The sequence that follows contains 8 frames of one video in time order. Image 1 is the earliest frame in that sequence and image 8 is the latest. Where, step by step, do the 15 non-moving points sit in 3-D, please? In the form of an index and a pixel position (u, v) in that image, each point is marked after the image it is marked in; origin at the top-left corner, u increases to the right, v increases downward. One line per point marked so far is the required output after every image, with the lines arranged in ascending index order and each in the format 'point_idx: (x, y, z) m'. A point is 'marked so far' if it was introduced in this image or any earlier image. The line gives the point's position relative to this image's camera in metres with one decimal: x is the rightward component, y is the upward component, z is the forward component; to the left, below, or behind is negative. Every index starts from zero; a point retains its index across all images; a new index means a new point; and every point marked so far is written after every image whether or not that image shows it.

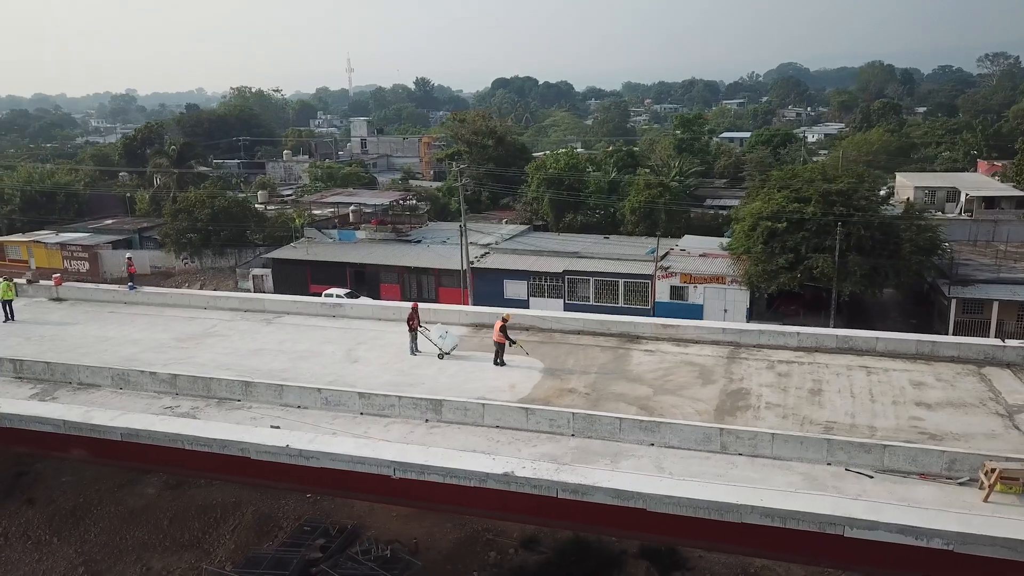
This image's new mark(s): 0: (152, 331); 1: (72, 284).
0: (-6.7, -0.8, +15.3) m
1: (-9.7, +0.1, +18.0) m
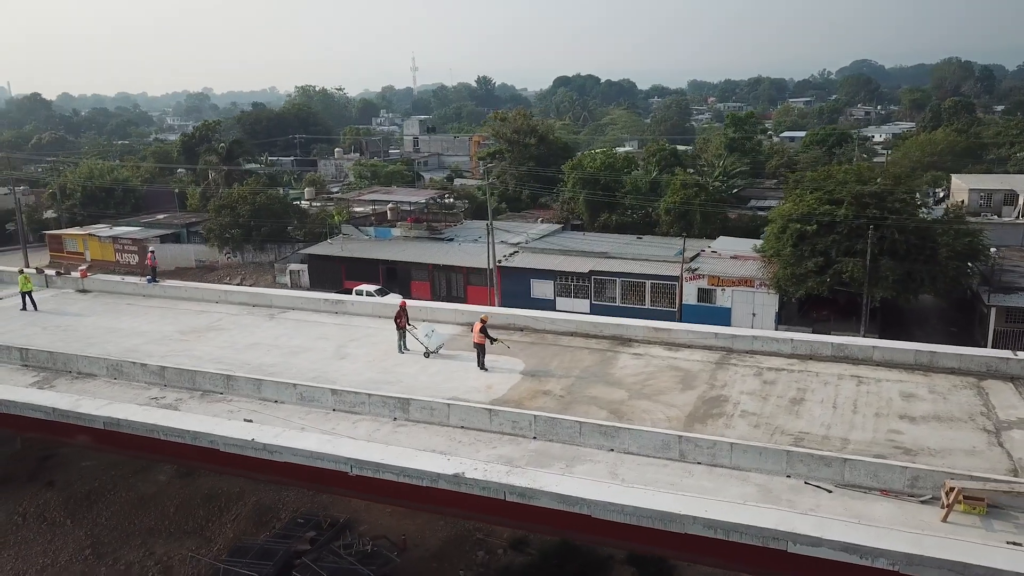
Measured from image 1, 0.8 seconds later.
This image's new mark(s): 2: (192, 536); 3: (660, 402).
0: (-6.8, -0.7, +15.8) m
1: (-9.5, +0.2, +18.7) m
2: (-6.0, -4.6, +15.3) m
3: (+2.0, -1.6, +11.3) m
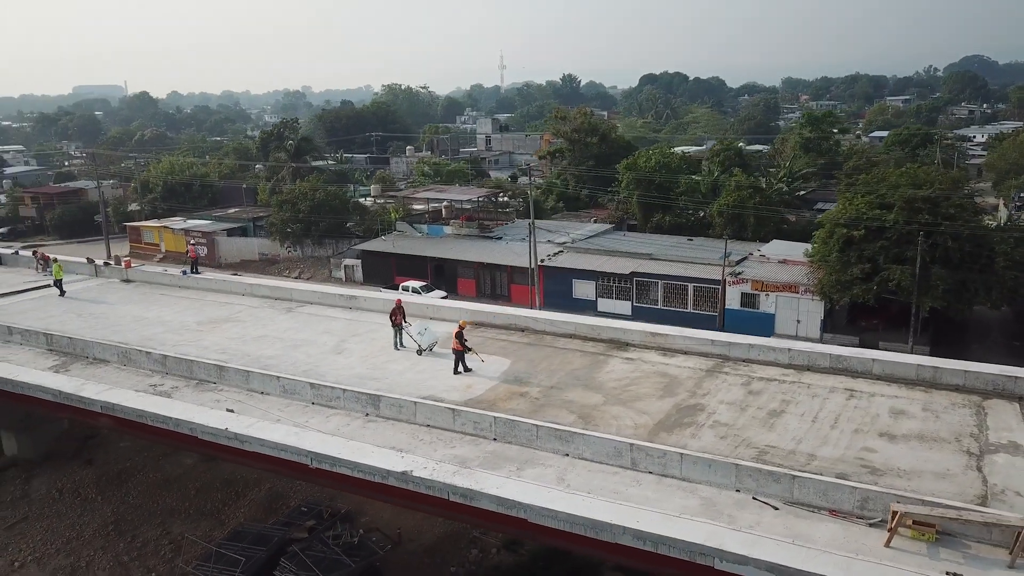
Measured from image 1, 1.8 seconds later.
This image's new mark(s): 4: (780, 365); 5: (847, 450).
0: (-6.6, -0.5, +16.5) m
1: (-9.0, +0.5, +19.7) m
2: (-6.0, -4.5, +16.0) m
3: (+1.7, -1.6, +11.1) m
4: (+4.2, -1.2, +12.7) m
5: (+4.0, -1.9, +9.7) m
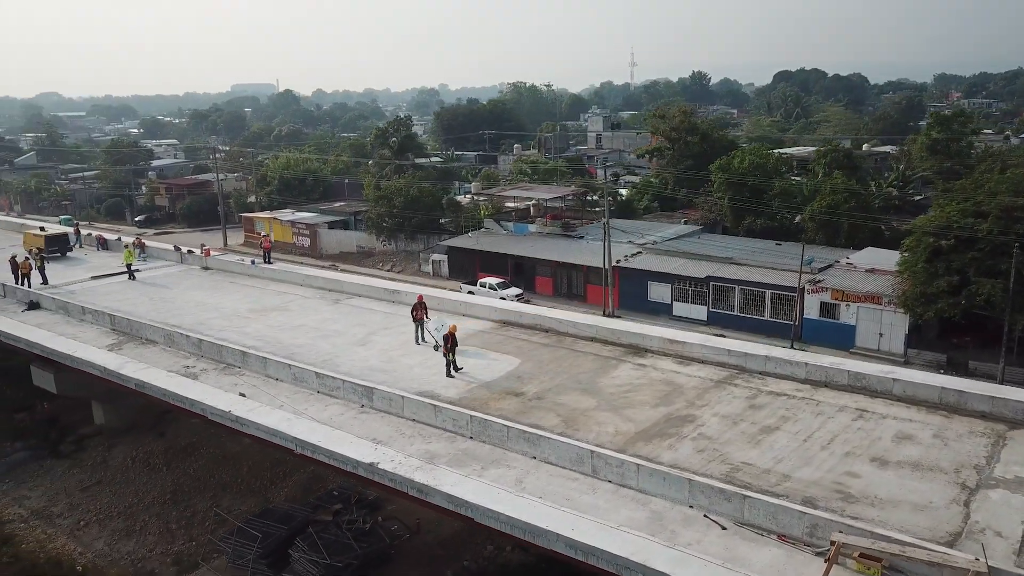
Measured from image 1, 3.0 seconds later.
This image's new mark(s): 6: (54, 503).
0: (-5.8, -0.3, +17.5) m
1: (-7.6, +0.8, +21.0) m
2: (-5.4, -4.3, +16.9) m
3: (+1.5, -1.7, +10.9) m
4: (+4.2, -1.4, +12.0) m
5: (+3.6, -2.1, +9.1) m
6: (-9.8, -4.6, +17.3) m
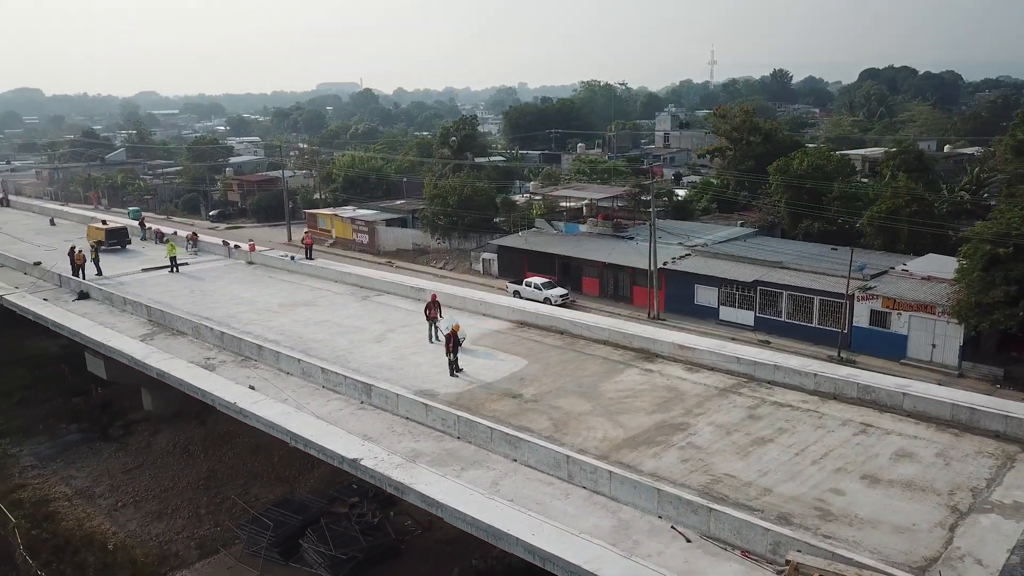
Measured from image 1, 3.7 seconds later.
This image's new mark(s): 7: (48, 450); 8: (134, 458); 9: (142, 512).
0: (-5.2, -0.2, +18.0) m
1: (-6.7, +1.0, +21.7) m
2: (-5.0, -4.2, +17.4) m
3: (+1.4, -1.8, +10.8) m
4: (+4.2, -1.5, +11.6) m
5: (+3.3, -2.2, +8.8) m
6: (-9.3, -4.4, +18.2) m
7: (-11.4, -4.0, +19.9) m
8: (-9.0, -4.0, +19.3) m
9: (-7.6, -4.6, +16.8) m
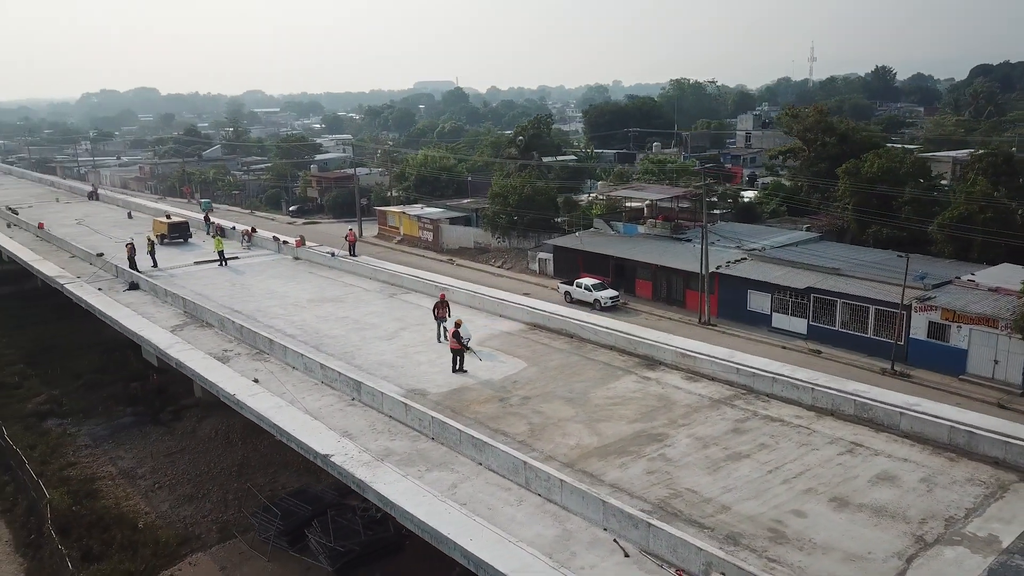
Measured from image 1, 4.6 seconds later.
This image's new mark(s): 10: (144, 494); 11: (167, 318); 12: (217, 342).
0: (-4.7, -0.1, +18.5) m
1: (-5.6, +1.1, +22.3) m
2: (-4.6, -4.1, +17.9) m
3: (+1.1, -1.8, +10.6) m
4: (+4.0, -1.6, +11.1) m
5: (+2.7, -2.3, +8.4) m
6: (-8.8, -4.2, +19.2) m
7: (-10.6, -3.7, +21.1) m
8: (-8.3, -3.8, +20.3) m
9: (-7.3, -4.5, +17.6) m
10: (-8.0, -4.5, +17.6) m
11: (-7.1, -0.6, +16.8) m
12: (-5.4, -1.0, +15.0) m
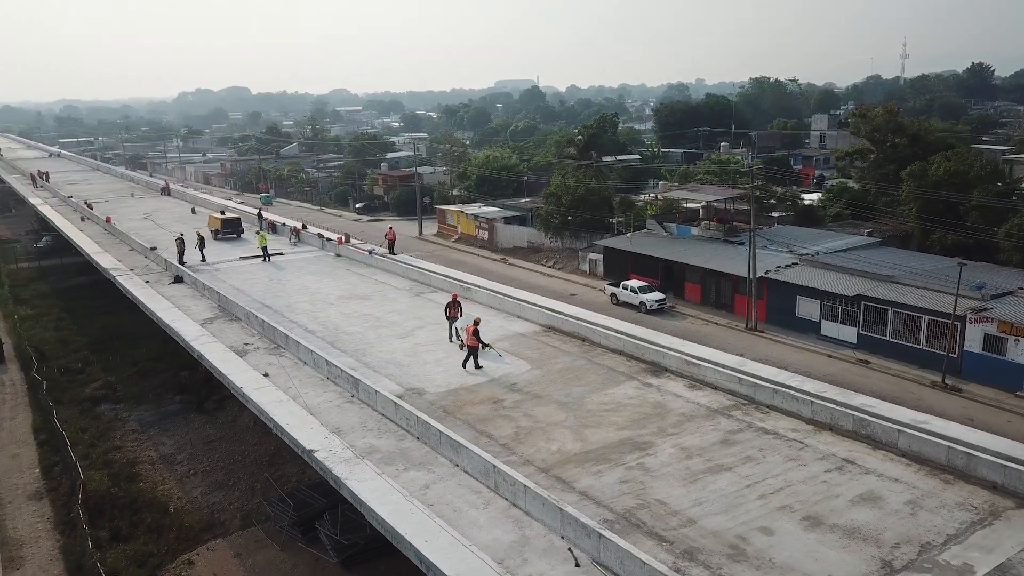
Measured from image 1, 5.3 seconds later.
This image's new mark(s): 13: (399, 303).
0: (-4.0, 0.0, +18.9) m
1: (-4.6, +1.2, +22.8) m
2: (-4.1, -4.0, +18.3) m
3: (+0.9, -1.9, +10.5) m
4: (+3.8, -1.7, +10.7) m
5: (+2.3, -2.4, +8.2) m
6: (-8.1, -4.0, +19.9) m
7: (-9.8, -3.5, +22.0) m
8: (-7.6, -3.7, +21.0) m
9: (-6.8, -4.3, +18.2) m
10: (-7.5, -4.3, +18.4) m
11: (-6.6, -0.5, +17.4) m
12: (-5.1, -0.9, +15.4) m
13: (-2.4, -0.3, +17.4) m
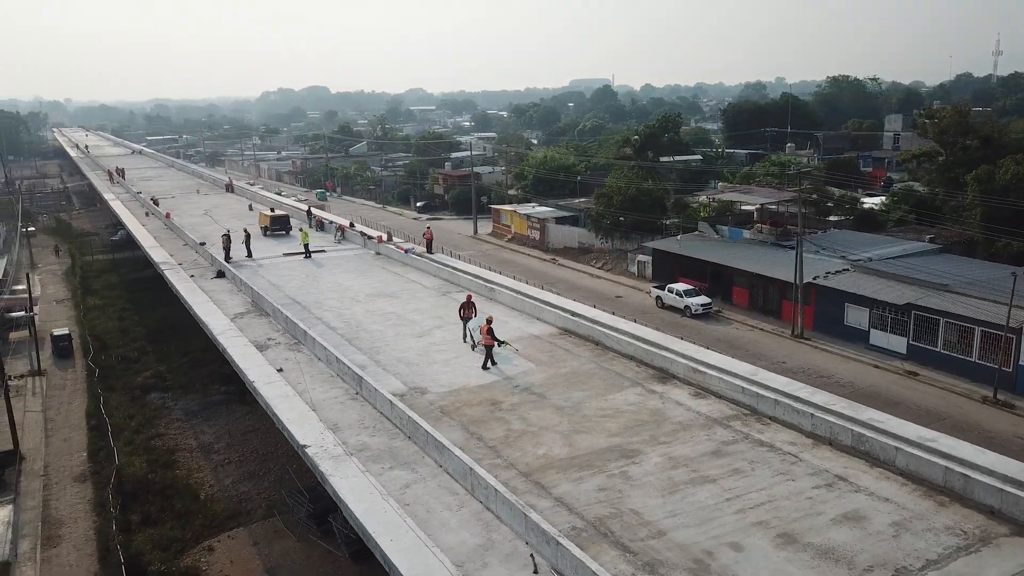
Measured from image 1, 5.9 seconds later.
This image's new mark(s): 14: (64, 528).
0: (-3.4, 0.0, +19.2) m
1: (-3.6, +1.2, +23.1) m
2: (-3.5, -4.0, +18.6) m
3: (+0.8, -1.9, +10.4) m
4: (+3.7, -1.8, +10.4) m
5: (+2.0, -2.5, +8.0) m
6: (-7.5, -3.9, +20.6) m
7: (-8.9, -3.3, +22.8) m
8: (-6.8, -3.6, +21.6) m
9: (-6.3, -4.2, +18.8) m
10: (-7.0, -4.2, +19.0) m
11: (-6.1, -0.4, +17.9) m
12: (-4.8, -0.8, +15.8) m
13: (-1.9, -0.3, +17.6) m
14: (-8.9, -4.8, +16.1) m
